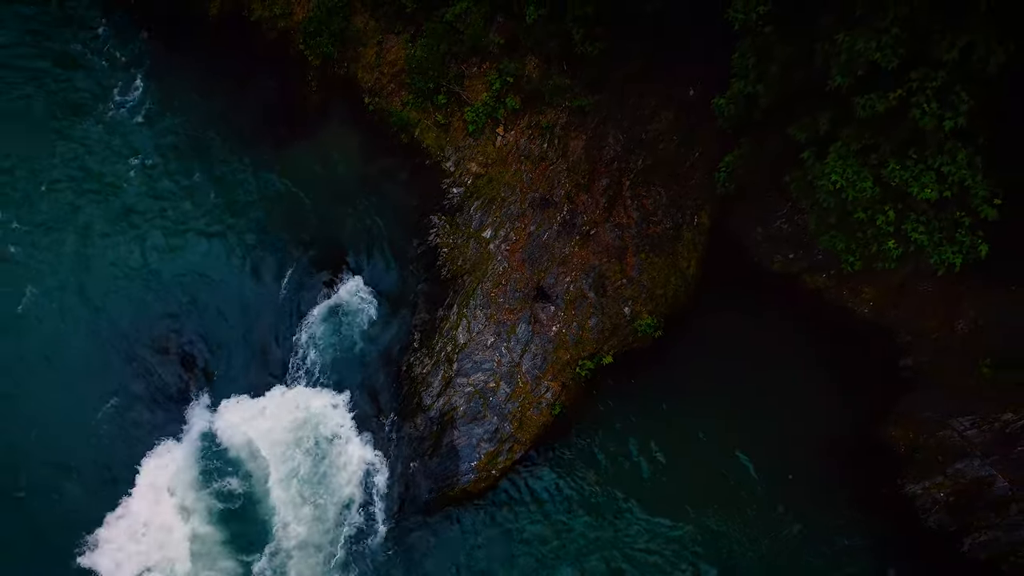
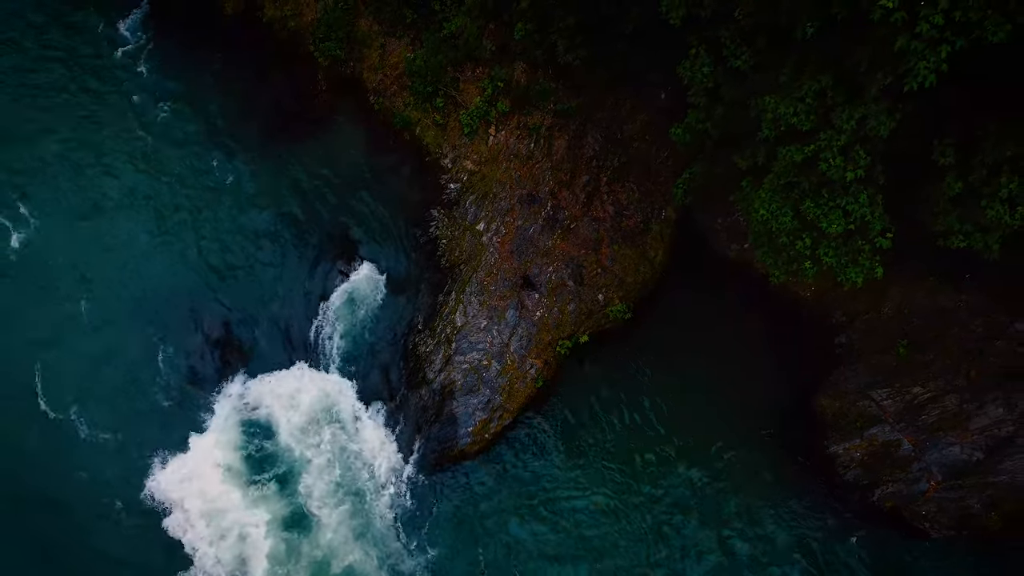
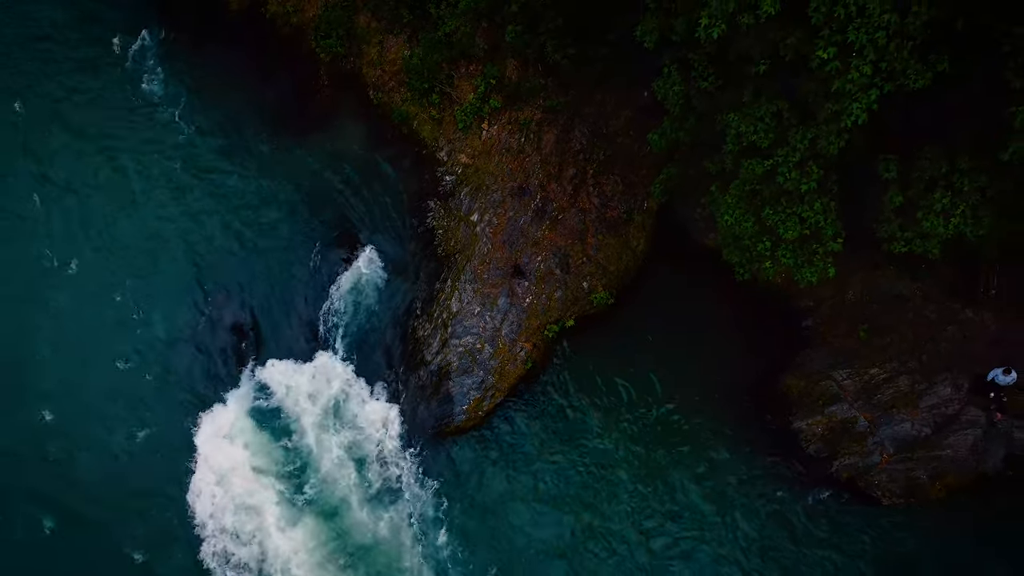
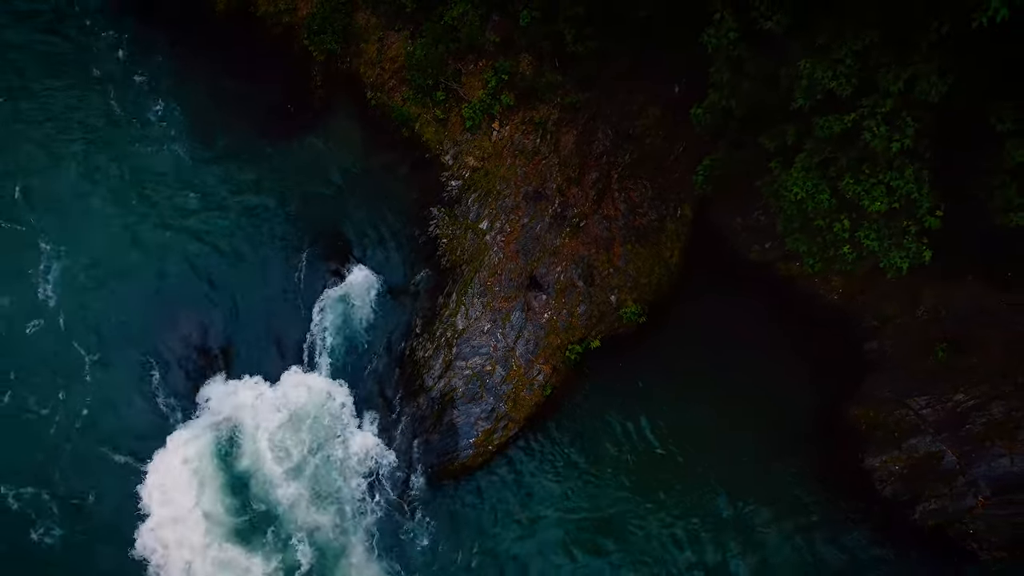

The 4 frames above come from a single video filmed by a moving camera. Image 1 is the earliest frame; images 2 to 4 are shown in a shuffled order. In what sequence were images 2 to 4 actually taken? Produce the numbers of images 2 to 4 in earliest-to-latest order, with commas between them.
4, 2, 3
